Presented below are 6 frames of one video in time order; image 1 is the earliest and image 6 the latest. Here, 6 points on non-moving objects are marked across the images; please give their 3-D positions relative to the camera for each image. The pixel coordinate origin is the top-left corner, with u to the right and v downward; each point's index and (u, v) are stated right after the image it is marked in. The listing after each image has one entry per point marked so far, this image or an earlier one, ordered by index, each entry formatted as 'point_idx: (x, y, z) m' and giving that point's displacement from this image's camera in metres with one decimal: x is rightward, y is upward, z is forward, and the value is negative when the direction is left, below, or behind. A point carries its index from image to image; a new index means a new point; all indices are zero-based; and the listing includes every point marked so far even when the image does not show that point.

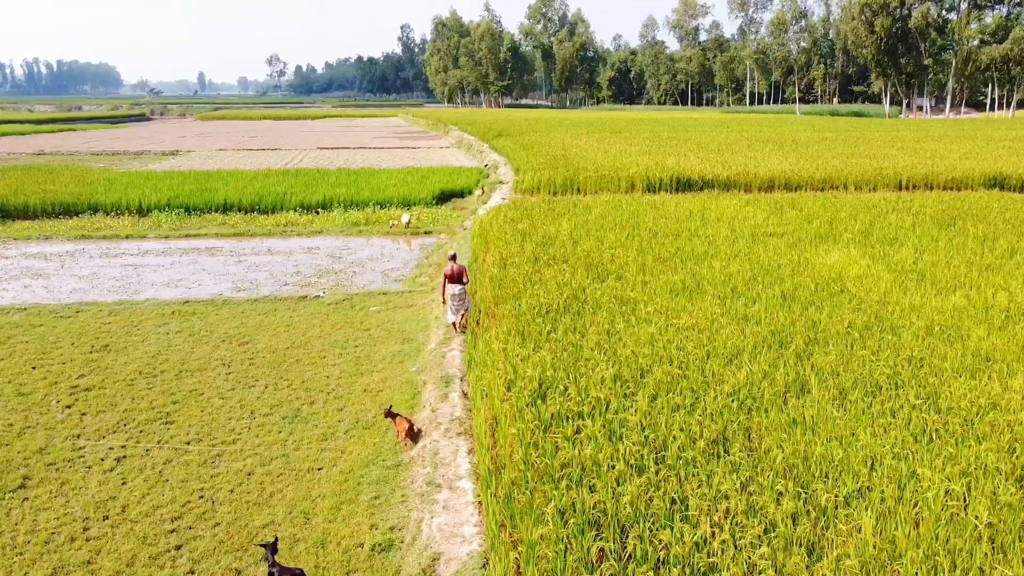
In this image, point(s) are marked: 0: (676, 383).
0: (+0.8, -0.4, +3.1) m
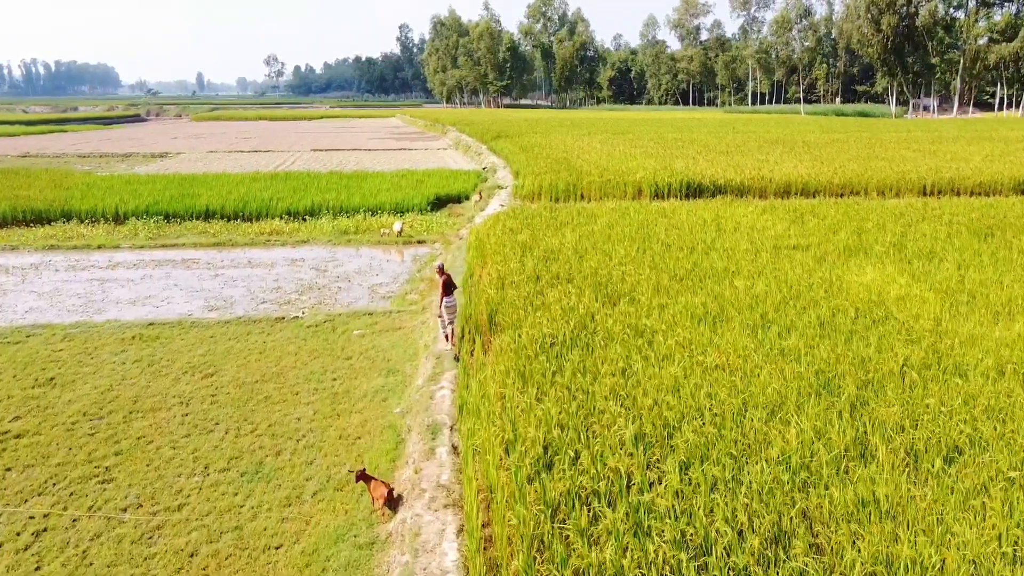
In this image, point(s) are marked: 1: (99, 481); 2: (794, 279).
0: (+0.7, -0.6, +2.5) m
1: (-2.0, -0.9, +3.2) m
2: (+2.0, +0.1, +4.8) m
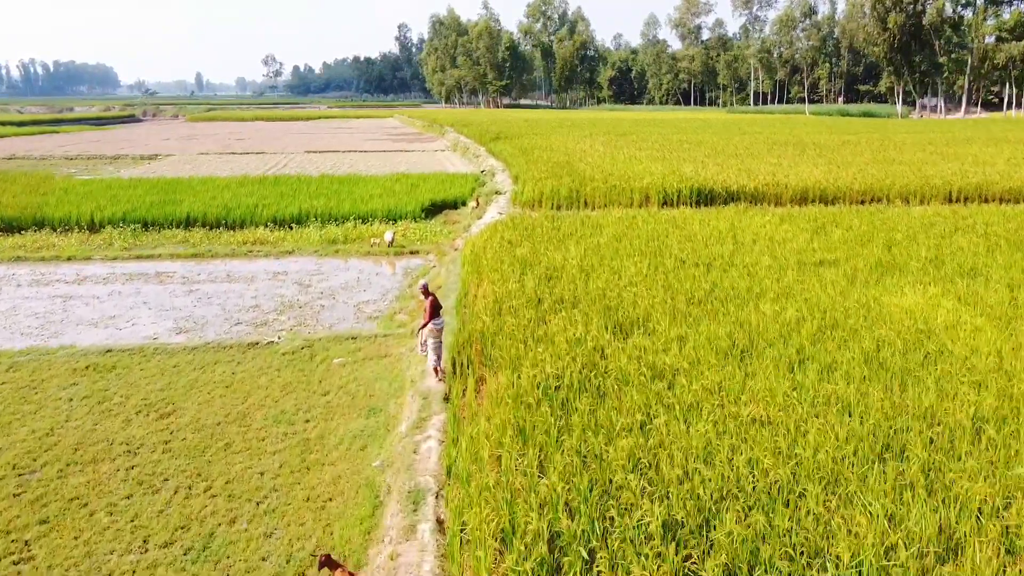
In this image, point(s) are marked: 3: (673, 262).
0: (+0.7, -0.8, +2.0) m
1: (-2.0, -1.1, +2.6) m
2: (+2.0, -0.1, +4.3) m
3: (+1.3, +0.2, +5.2) m
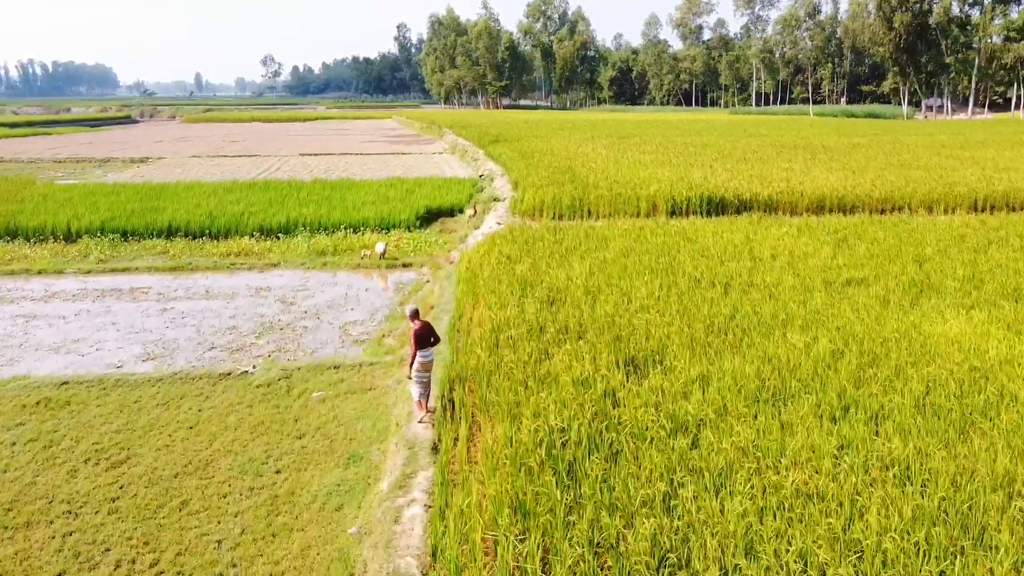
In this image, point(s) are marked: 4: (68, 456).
0: (+0.7, -0.9, +1.5) m
1: (-2.0, -1.2, +2.2) m
2: (+2.0, -0.3, +3.8) m
3: (+1.2, 0.0, +4.8) m
4: (-2.3, -0.9, +3.5) m
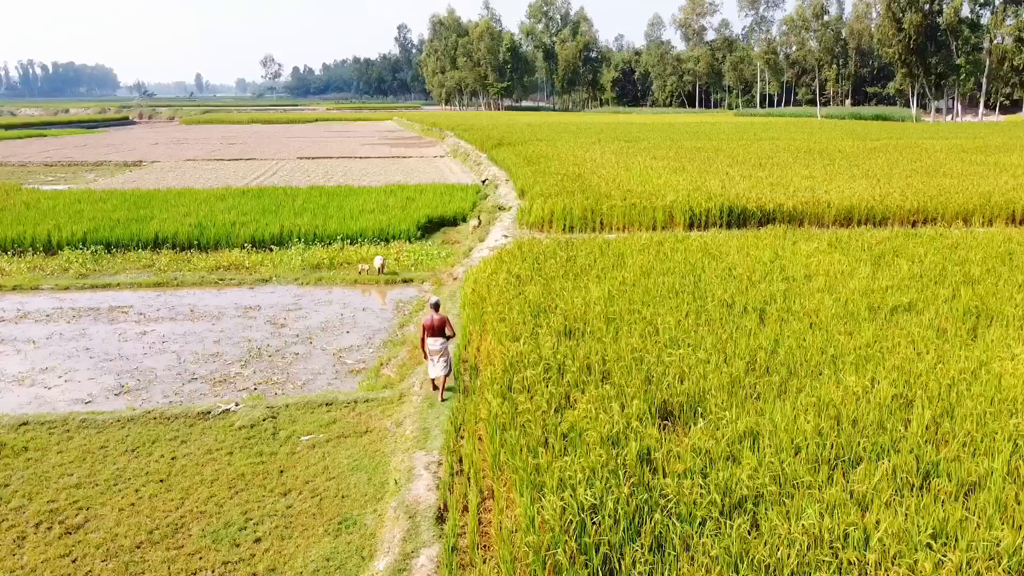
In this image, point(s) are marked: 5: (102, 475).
0: (+0.8, -1.1, +1.1) m
1: (-1.9, -1.4, +1.7) m
2: (+2.1, -0.4, +3.4) m
3: (+1.3, -0.1, +4.3) m
4: (-2.2, -1.0, +3.0) m
5: (-2.0, -0.9, +3.3) m
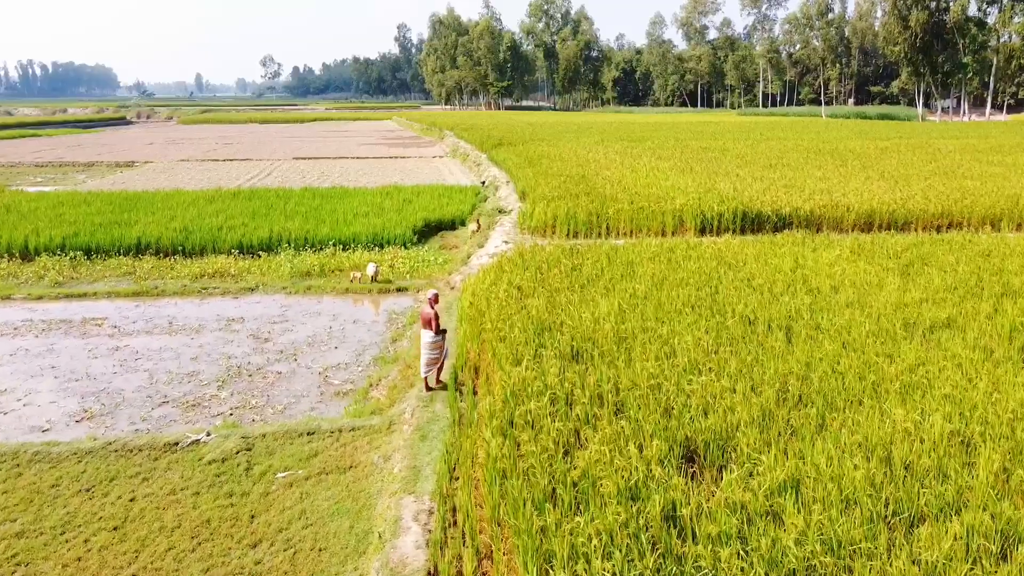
0: (+0.8, -1.2, +0.7) m
1: (-1.9, -1.5, +1.3) m
2: (+2.1, -0.5, +3.0) m
3: (+1.3, -0.2, +3.9) m
4: (-2.2, -1.1, +2.6) m
5: (-2.0, -1.0, +3.0) m
